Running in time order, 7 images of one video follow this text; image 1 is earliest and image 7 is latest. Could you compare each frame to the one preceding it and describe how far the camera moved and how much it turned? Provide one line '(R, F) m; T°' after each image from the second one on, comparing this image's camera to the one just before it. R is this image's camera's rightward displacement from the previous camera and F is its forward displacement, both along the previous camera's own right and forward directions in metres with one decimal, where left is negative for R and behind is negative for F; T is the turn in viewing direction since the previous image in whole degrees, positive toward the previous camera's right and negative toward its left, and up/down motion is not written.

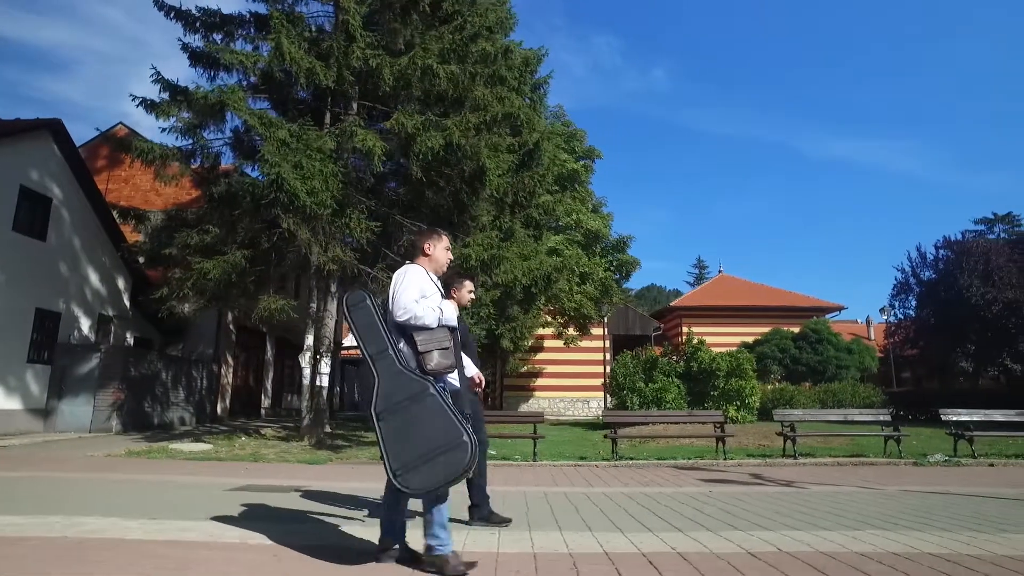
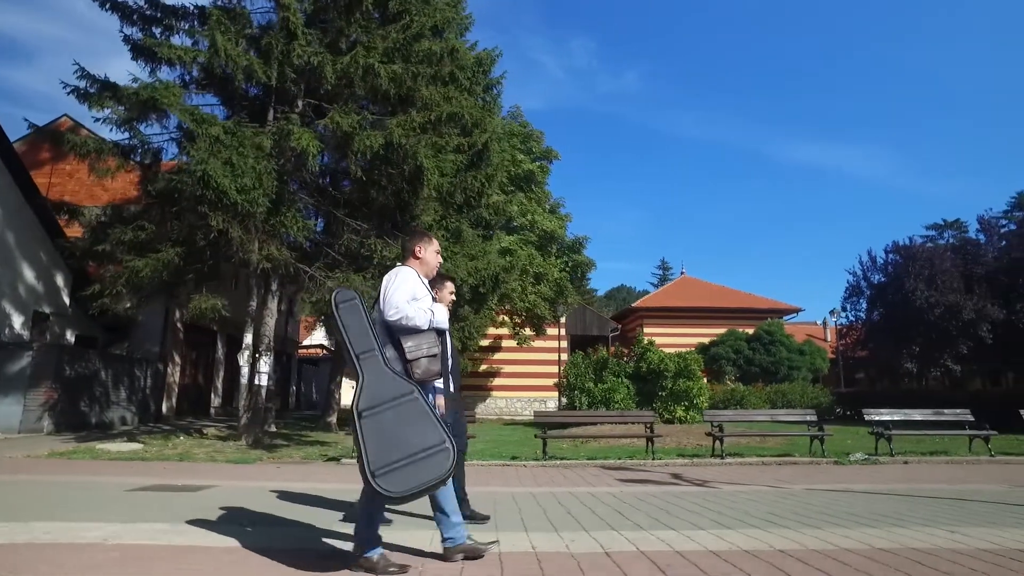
(+0.1, 0.0) m; +3°
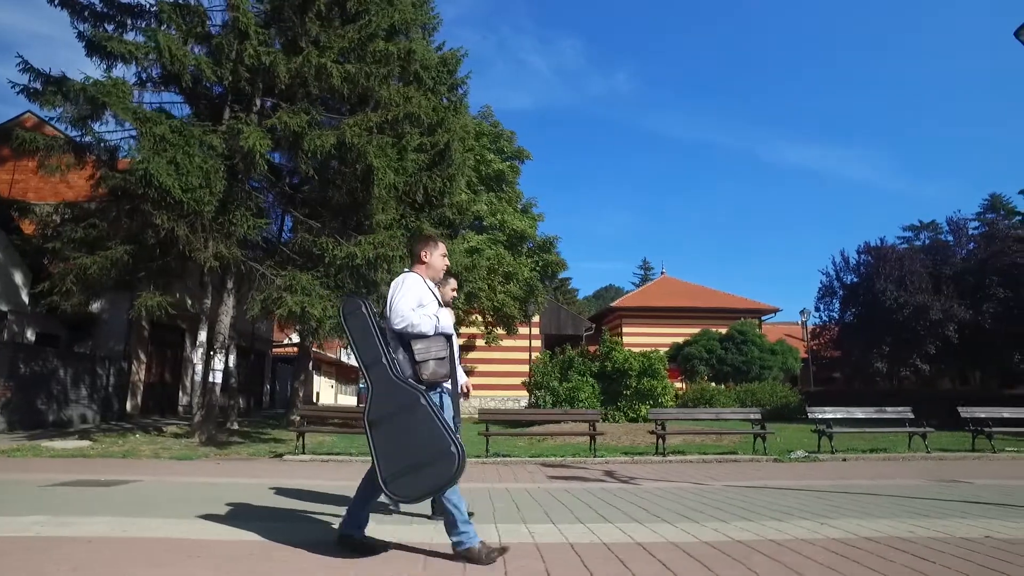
(+0.3, 0.0) m; +1°
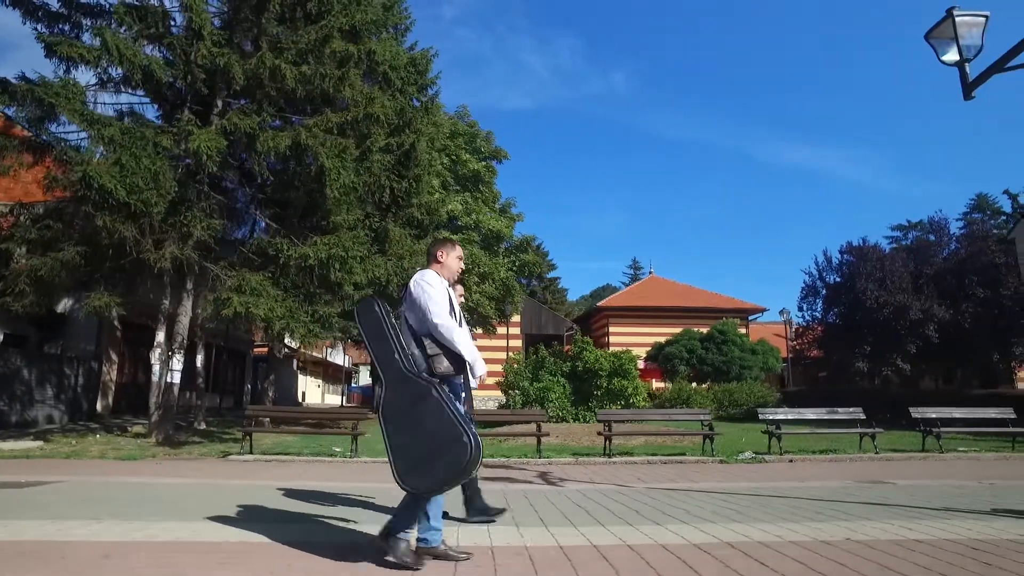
(+0.4, 0.0) m; 0°
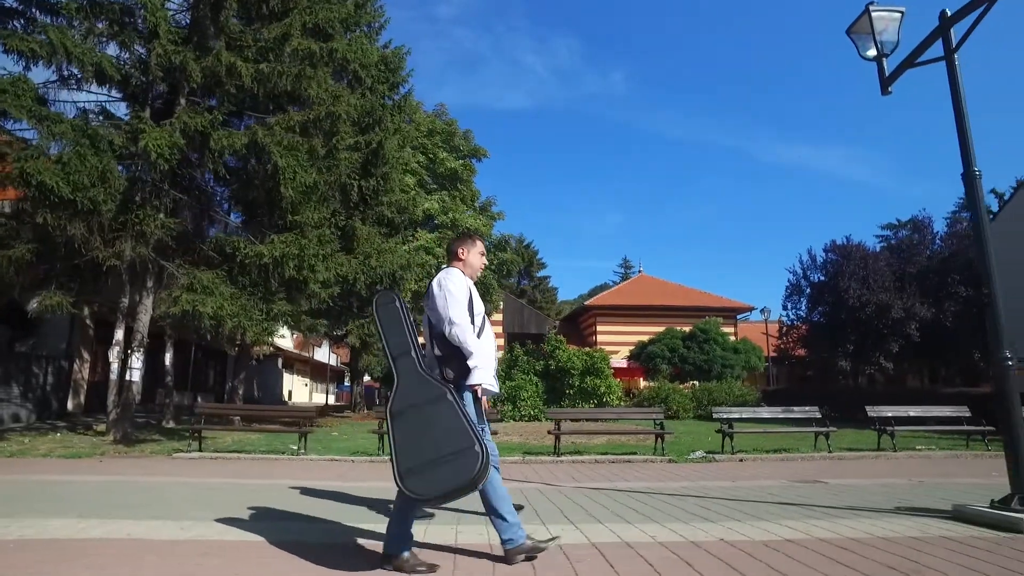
(+0.4, 0.0) m; 0°
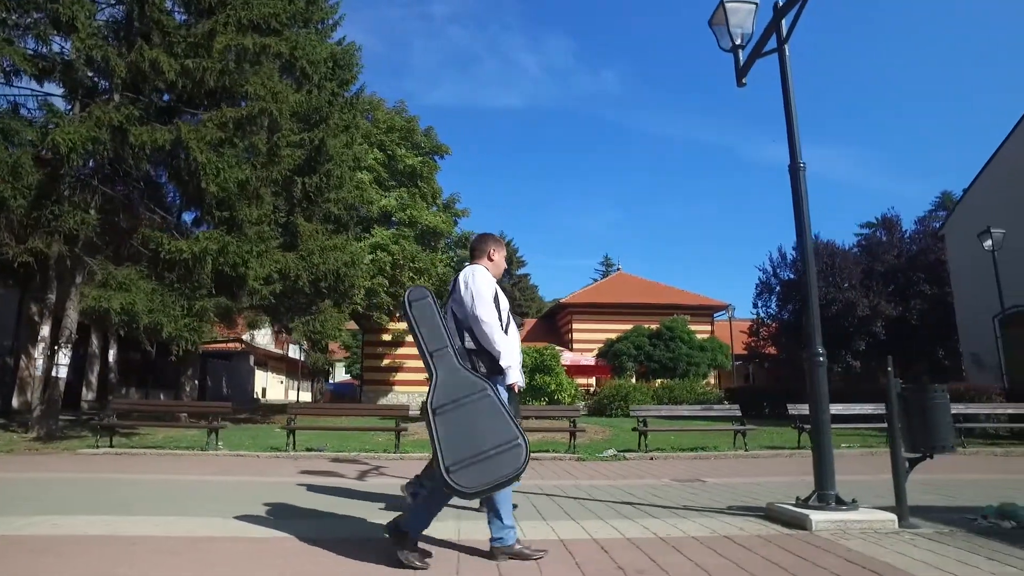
(+0.6, 0.0) m; 0°
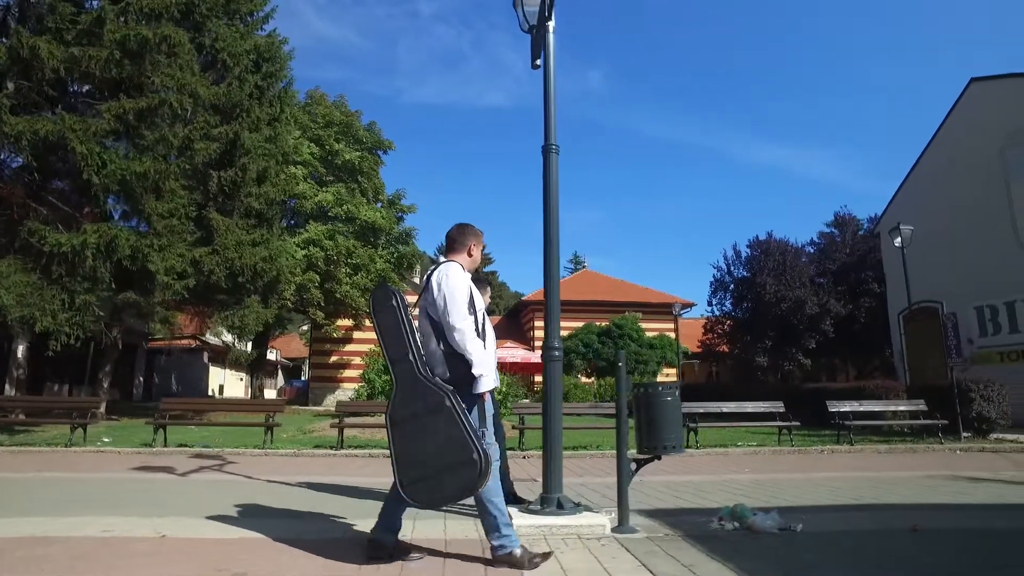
(+0.8, +0.1) m; +1°
